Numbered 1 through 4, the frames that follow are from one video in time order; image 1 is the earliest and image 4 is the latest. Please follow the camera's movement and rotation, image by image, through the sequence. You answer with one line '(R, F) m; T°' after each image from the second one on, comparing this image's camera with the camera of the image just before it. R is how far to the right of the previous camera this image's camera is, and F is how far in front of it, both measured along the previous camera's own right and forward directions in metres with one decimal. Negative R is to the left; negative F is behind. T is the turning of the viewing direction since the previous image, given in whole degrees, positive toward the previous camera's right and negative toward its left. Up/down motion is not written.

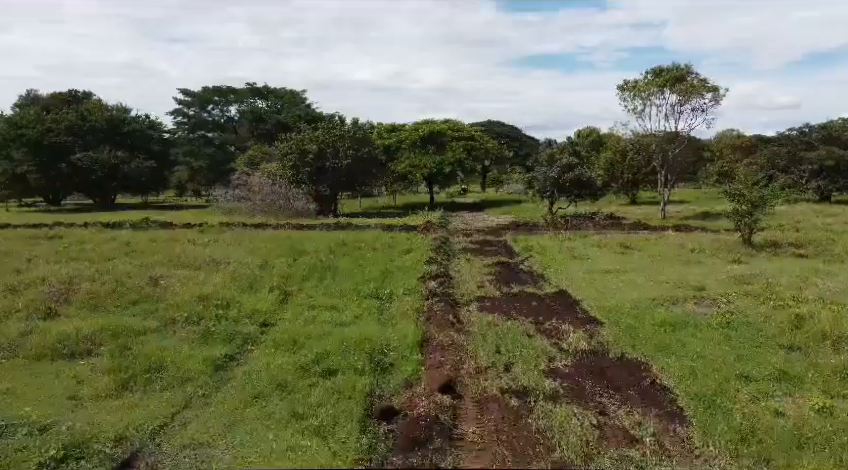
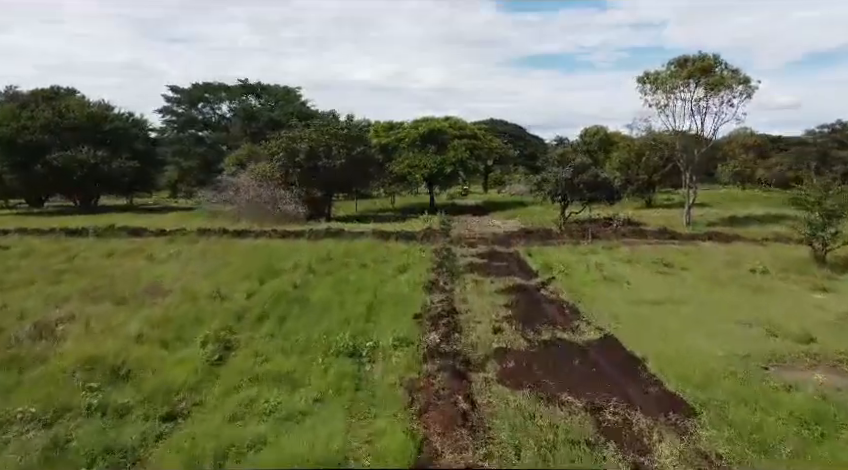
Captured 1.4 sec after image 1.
(0.0, +3.2) m; 0°
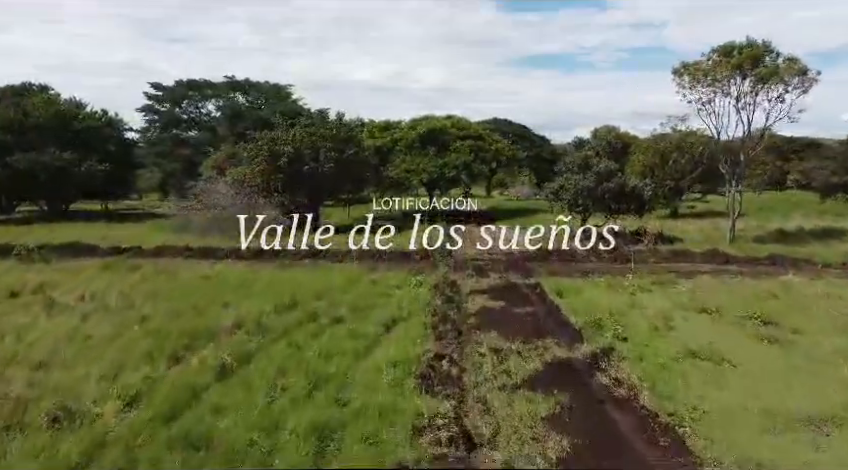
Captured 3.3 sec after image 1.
(+0.1, +4.6) m; 0°
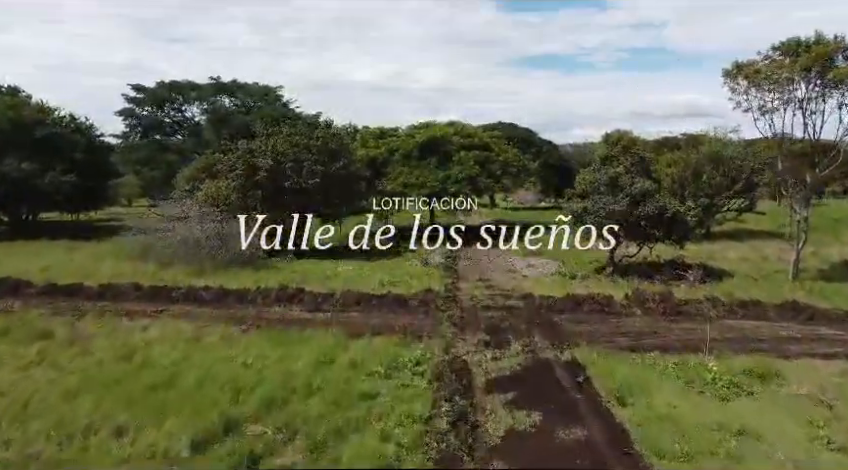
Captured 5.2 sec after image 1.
(0.0, +4.5) m; 0°
